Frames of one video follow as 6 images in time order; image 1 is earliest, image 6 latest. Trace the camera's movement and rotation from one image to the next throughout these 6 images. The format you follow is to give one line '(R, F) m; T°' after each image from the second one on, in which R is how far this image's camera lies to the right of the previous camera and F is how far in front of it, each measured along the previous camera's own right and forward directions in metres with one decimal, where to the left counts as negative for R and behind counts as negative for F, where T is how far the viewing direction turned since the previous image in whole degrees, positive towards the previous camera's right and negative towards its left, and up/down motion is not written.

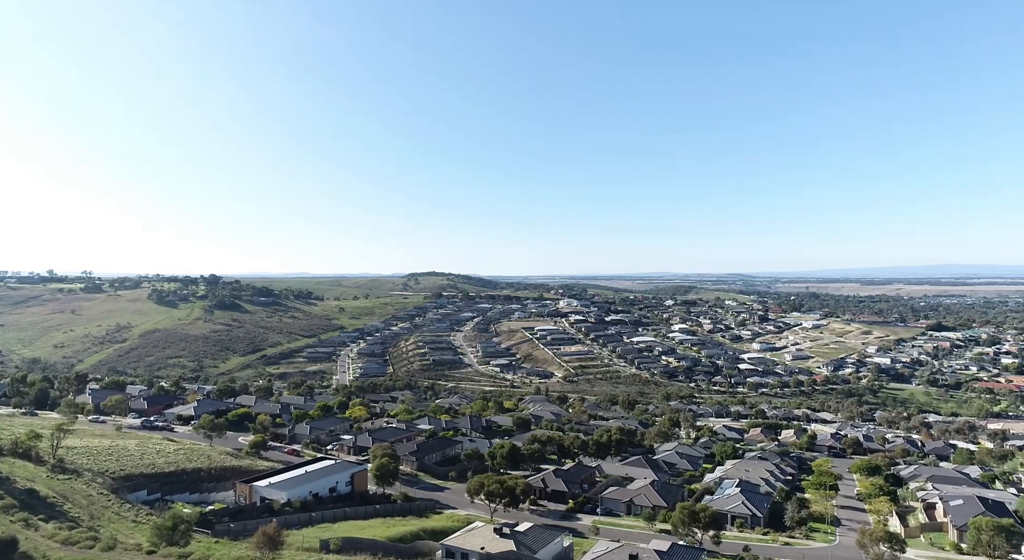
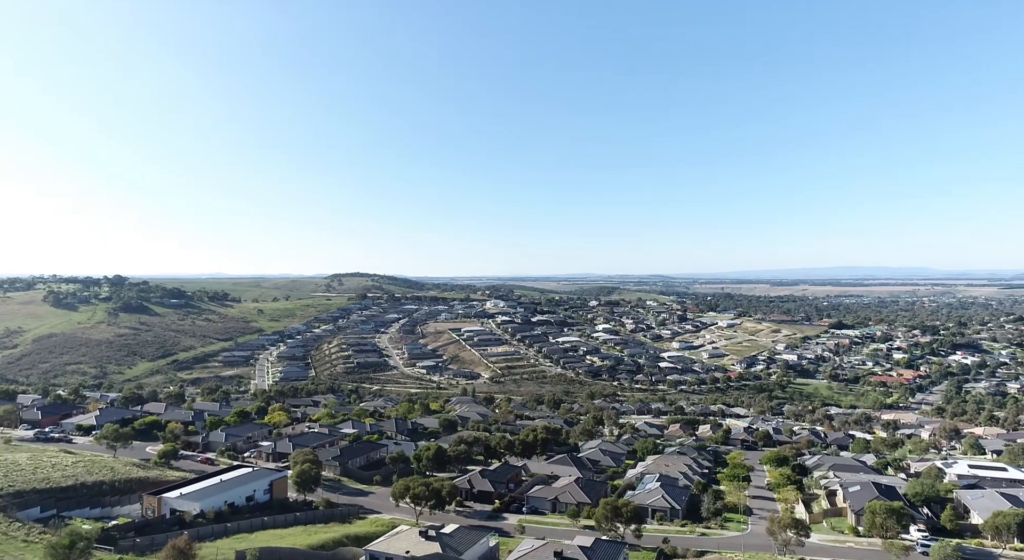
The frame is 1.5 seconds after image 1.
(0.0, +0.8) m; +8°
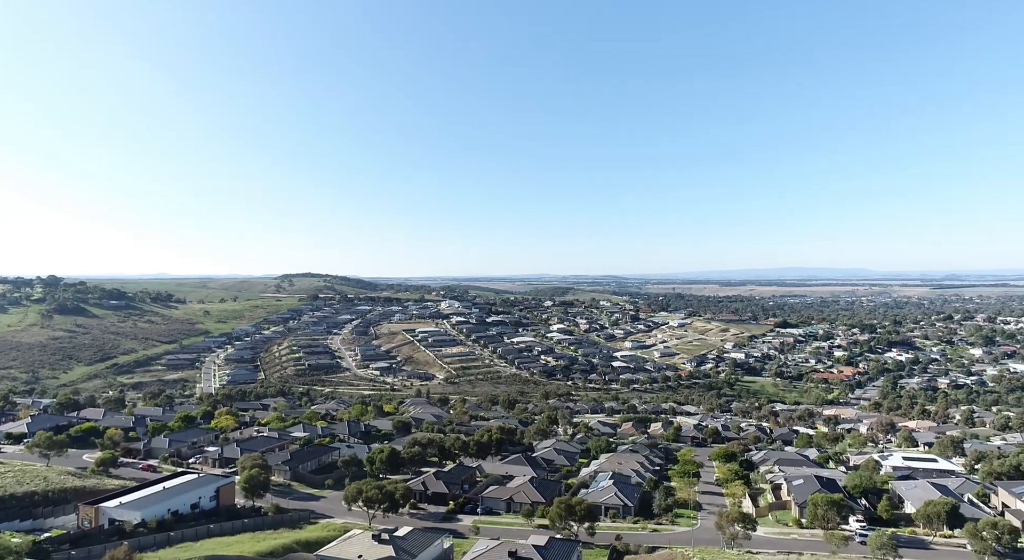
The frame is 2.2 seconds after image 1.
(0.0, +0.5) m; +5°
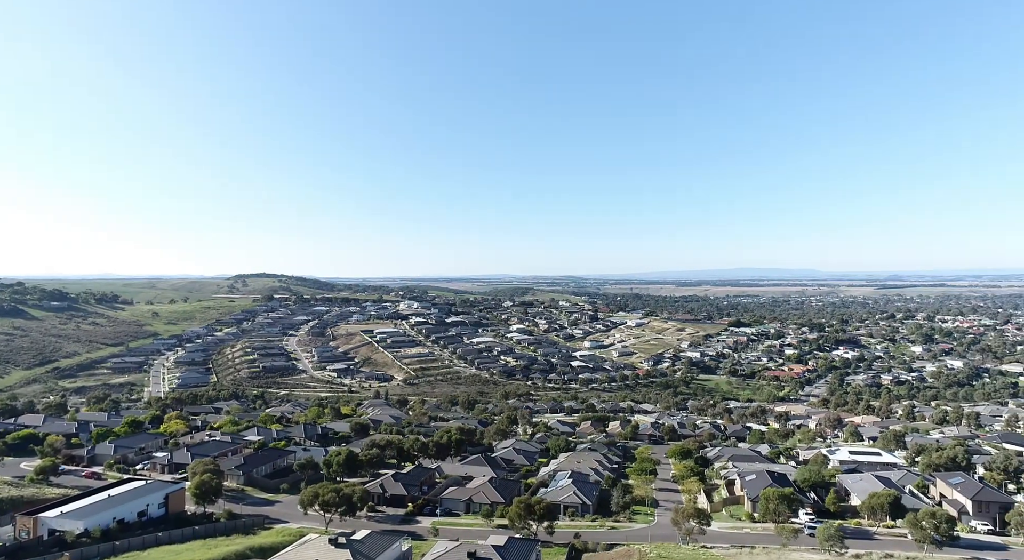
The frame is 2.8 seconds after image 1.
(0.0, +0.4) m; +4°
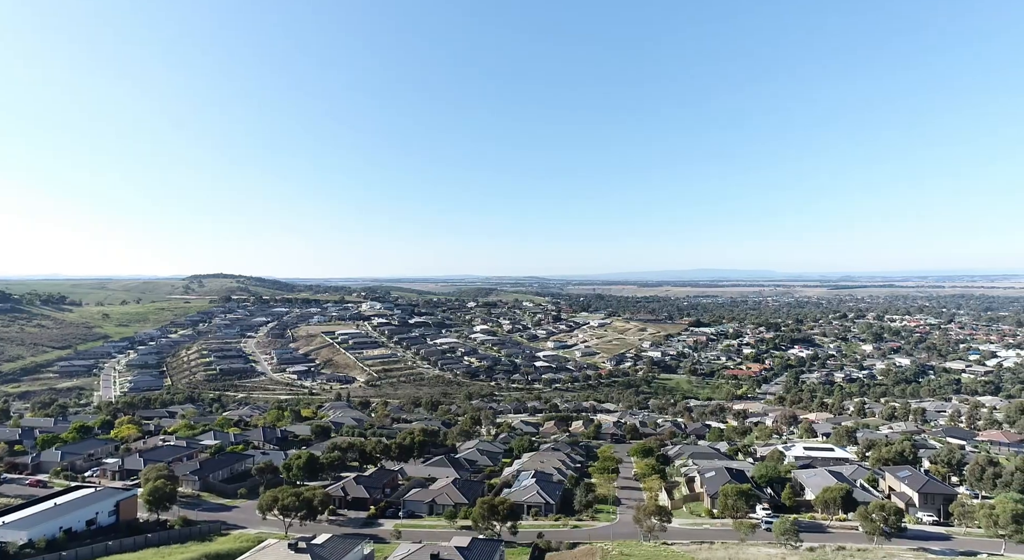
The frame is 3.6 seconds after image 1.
(0.0, +0.3) m; +4°
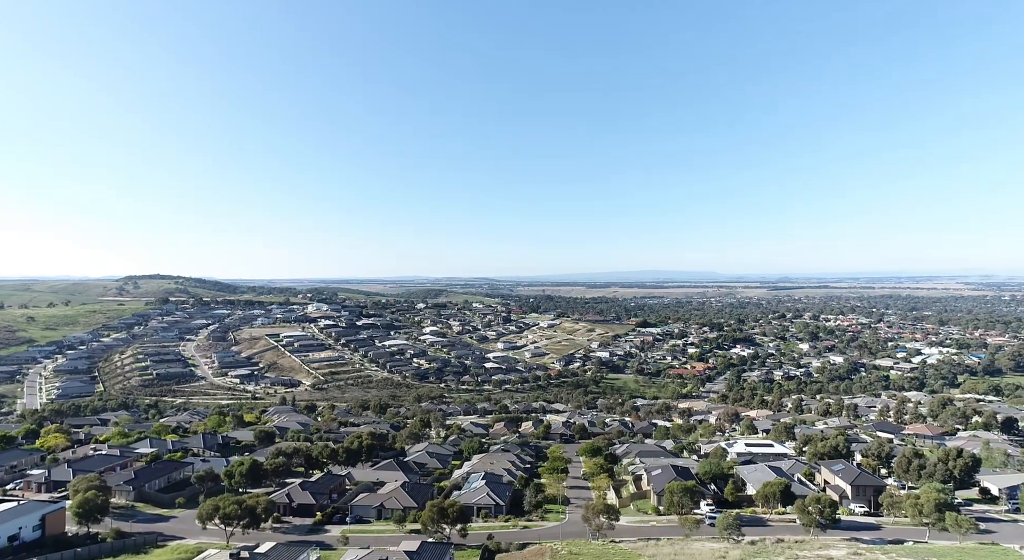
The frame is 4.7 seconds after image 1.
(+0.1, +0.5) m; +5°
